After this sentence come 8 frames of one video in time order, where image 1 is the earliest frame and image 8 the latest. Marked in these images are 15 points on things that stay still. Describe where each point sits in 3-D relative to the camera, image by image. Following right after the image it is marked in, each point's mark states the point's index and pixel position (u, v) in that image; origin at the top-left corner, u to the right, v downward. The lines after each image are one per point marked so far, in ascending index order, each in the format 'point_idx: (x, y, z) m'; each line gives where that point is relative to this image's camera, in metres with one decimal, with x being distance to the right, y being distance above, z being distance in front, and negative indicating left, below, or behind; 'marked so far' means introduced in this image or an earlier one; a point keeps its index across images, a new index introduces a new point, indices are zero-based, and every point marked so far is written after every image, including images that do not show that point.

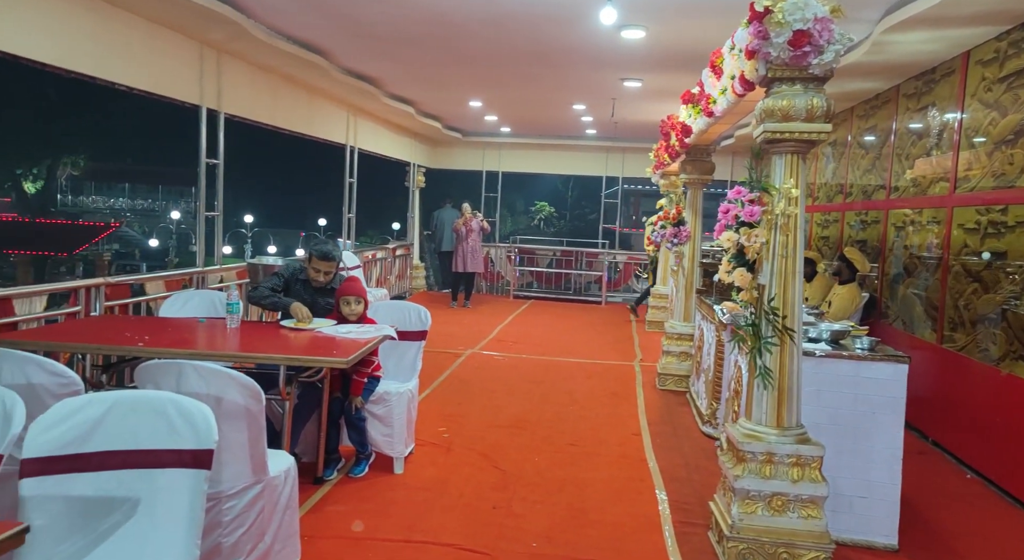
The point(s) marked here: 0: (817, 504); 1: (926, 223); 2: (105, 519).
0: (+1.2, -0.9, +2.7) m
1: (+2.8, +0.4, +4.8) m
2: (-1.1, -0.7, +1.9) m
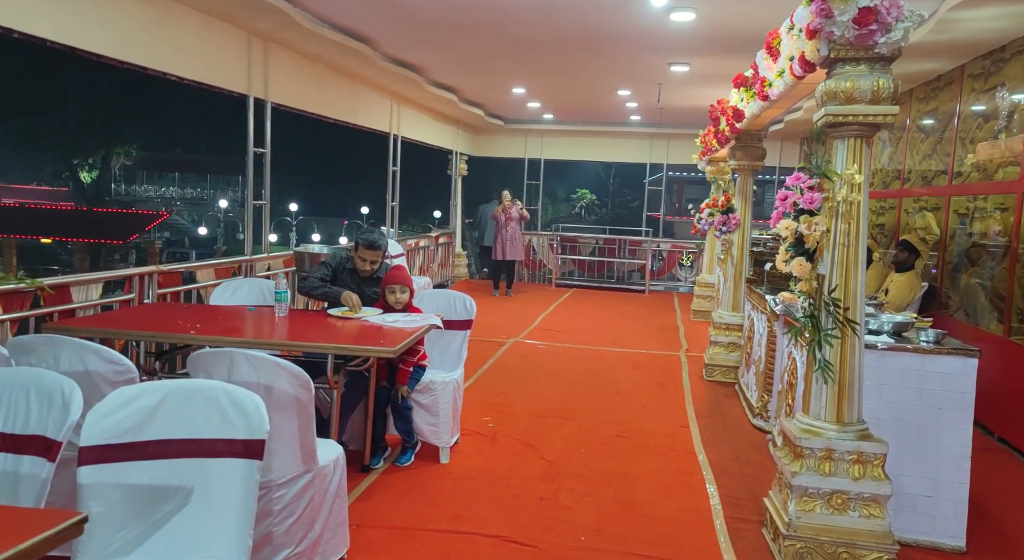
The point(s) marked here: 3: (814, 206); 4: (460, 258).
0: (+1.4, -0.8, +2.6) m
1: (+3.1, +0.5, +4.5) m
2: (-1.0, -0.6, +1.9) m
3: (+1.1, +0.3, +2.7) m
4: (-0.9, +0.4, +12.3) m
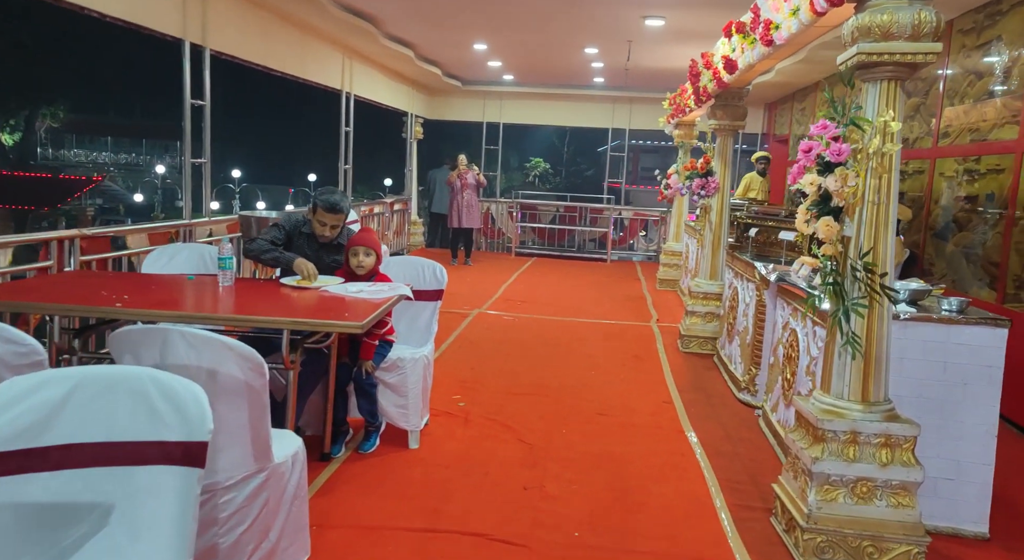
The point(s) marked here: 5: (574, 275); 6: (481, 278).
0: (+1.3, -0.7, +2.3) m
1: (+2.9, +0.7, +4.3) m
2: (-0.9, -0.5, +1.5) m
3: (+1.1, +0.4, +2.4) m
4: (-1.6, +0.9, +11.8) m
5: (+0.9, +0.1, +9.7) m
6: (-0.4, 0.0, +9.0) m
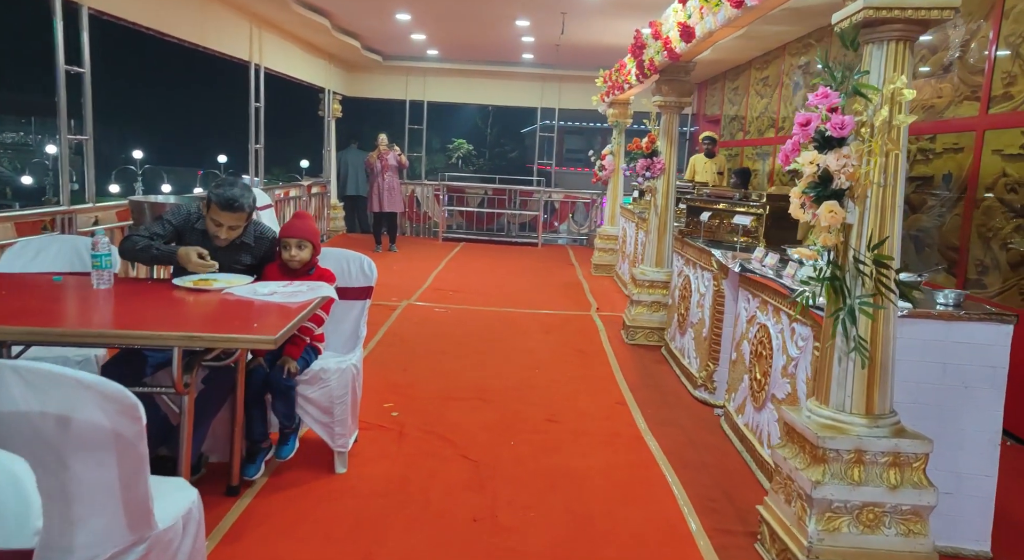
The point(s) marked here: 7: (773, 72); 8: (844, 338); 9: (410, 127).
0: (+1.2, -0.7, +2.1) m
1: (+2.6, +0.8, +4.2) m
2: (-1.0, -0.6, +1.0) m
3: (+1.0, +0.4, +2.0) m
4: (-2.8, +1.1, +11.1) m
5: (-0.1, +0.3, +9.3) m
6: (-1.3, +0.2, +8.4) m
7: (+2.7, +2.2, +7.3) m
8: (+1.0, -0.2, +2.1) m
9: (-1.7, +2.6, +11.8) m
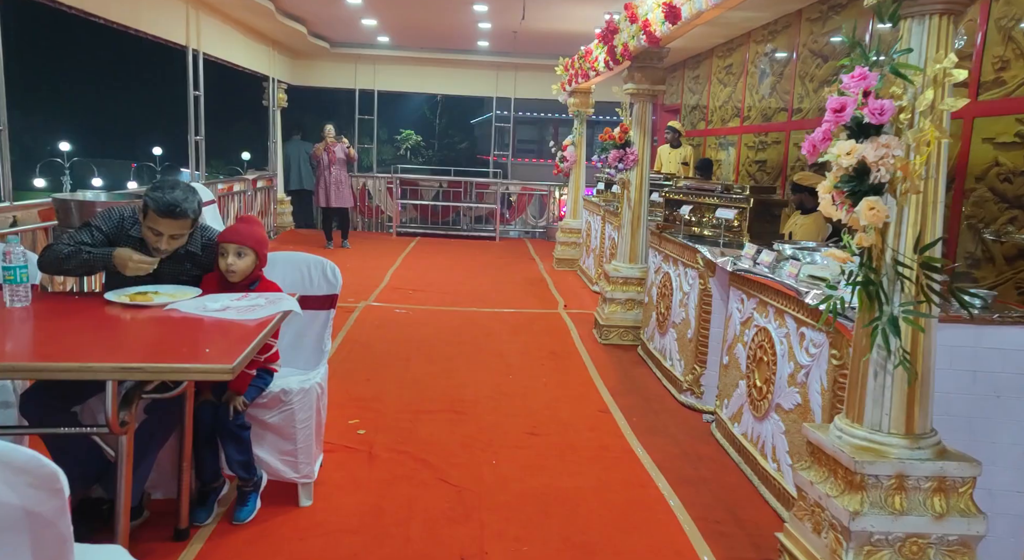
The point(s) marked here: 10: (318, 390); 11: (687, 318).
0: (+1.2, -0.7, +1.9) m
1: (+2.4, +0.8, +4.1) m
2: (-0.9, -0.6, +0.6) m
3: (+1.0, +0.4, +1.8) m
4: (-3.5, +1.1, +10.5) m
5: (-0.6, +0.3, +9.0) m
6: (-1.7, +0.2, +8.0) m
7: (+2.3, +2.3, +7.1) m
8: (+1.0, -0.2, +1.9) m
9: (-2.5, +2.6, +11.3) m
10: (-0.7, -0.4, +2.7) m
11: (+1.0, -0.2, +3.9) m
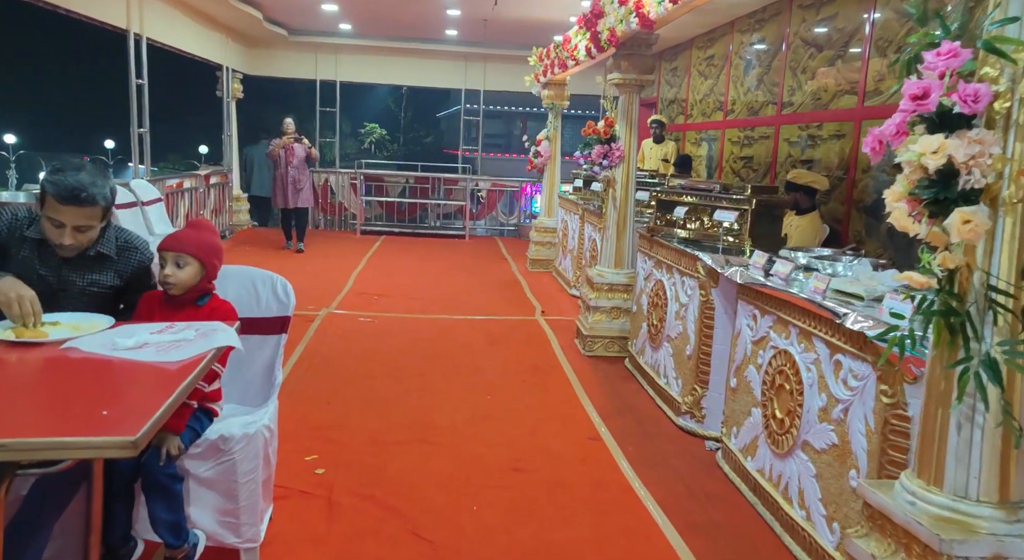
0: (+1.2, -0.8, +1.5) m
1: (+2.3, +0.8, +3.7) m
2: (-0.8, -0.7, +0.2) m
3: (+0.9, +0.3, +1.4) m
4: (-3.9, +1.1, +9.9) m
5: (-1.0, +0.3, +8.5) m
6: (-2.0, +0.2, +7.5) m
7: (+2.0, +2.2, +6.8) m
8: (+1.0, -0.3, +1.5) m
9: (-2.9, +2.6, +10.8) m
10: (-0.8, -0.5, +2.2) m
11: (+0.9, -0.3, +3.5) m
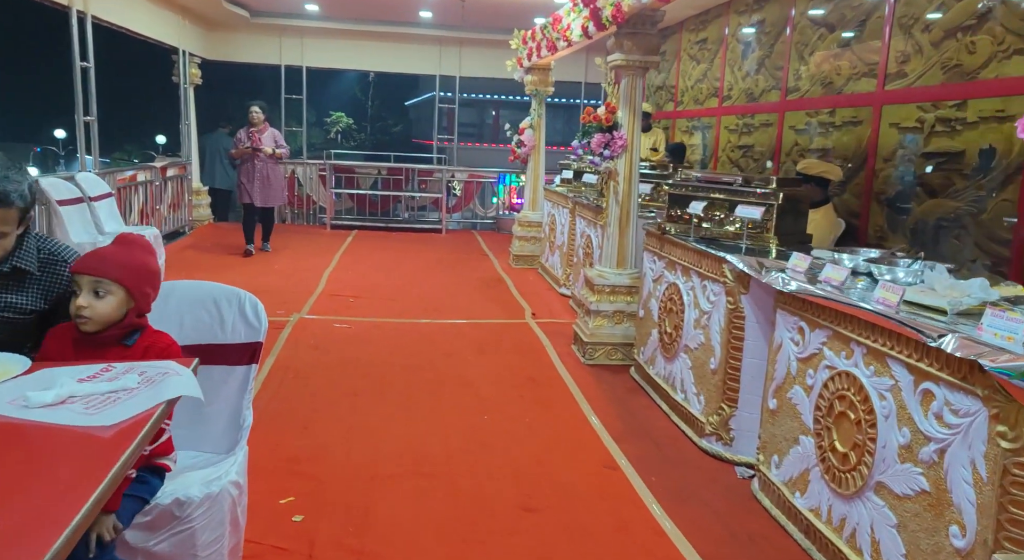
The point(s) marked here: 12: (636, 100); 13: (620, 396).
0: (+1.3, -0.8, +1.2) m
1: (+2.3, +0.8, +3.4) m
2: (-0.7, -0.8, -0.3) m
3: (+1.0, +0.3, +1.0) m
4: (-4.2, +1.1, +9.3) m
5: (-1.2, +0.3, +8.1) m
6: (-2.2, +0.2, +7.0) m
7: (+1.9, +2.3, +6.4) m
8: (+1.1, -0.3, +1.1) m
9: (-3.3, +2.7, +10.2) m
10: (-0.7, -0.5, +1.8) m
11: (+0.9, -0.3, +3.1) m
12: (+0.7, +1.1, +4.1) m
13: (+0.6, -0.6, +3.7) m
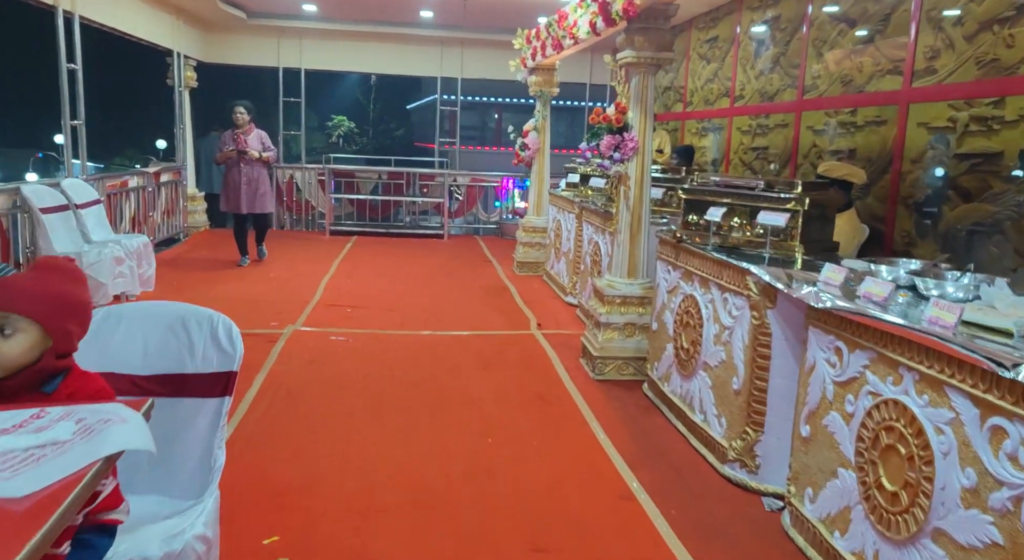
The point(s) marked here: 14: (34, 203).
0: (+1.3, -0.9, +0.9) m
1: (+2.3, +0.7, +3.2) m
2: (-0.7, -0.9, -0.5) m
3: (+1.1, +0.3, +0.8) m
4: (-4.1, +1.0, +9.1) m
5: (-1.1, +0.2, +7.9) m
6: (-2.1, +0.1, +6.8) m
7: (+1.9, +2.2, +6.2) m
8: (+1.1, -0.3, +0.9) m
9: (-3.2, +2.6, +10.0) m
10: (-0.7, -0.6, +1.6) m
11: (+0.9, -0.3, +2.9) m
12: (+0.8, +1.0, +3.9) m
13: (+0.6, -0.7, +3.5) m
14: (-3.2, +0.5, +4.7) m
